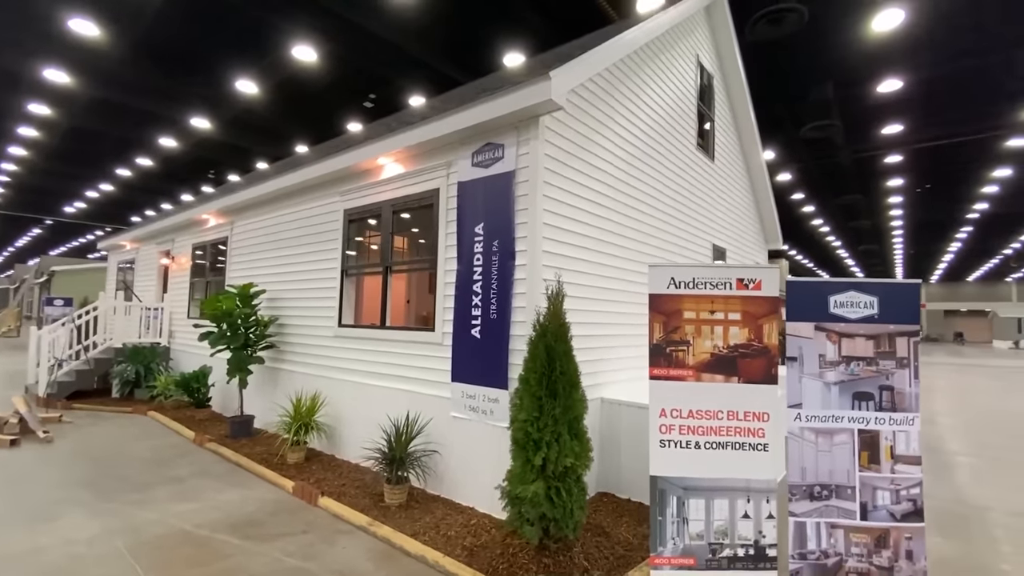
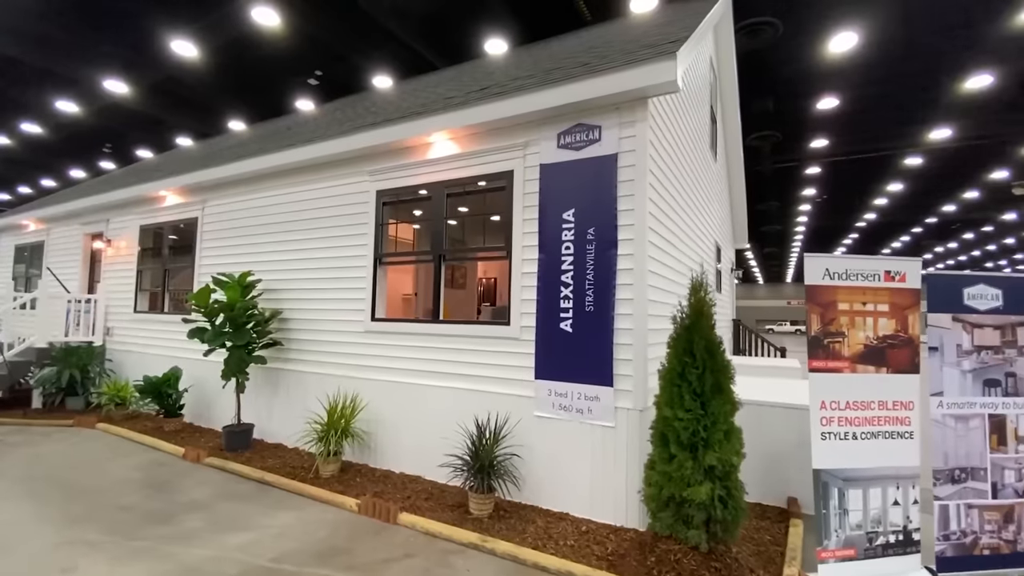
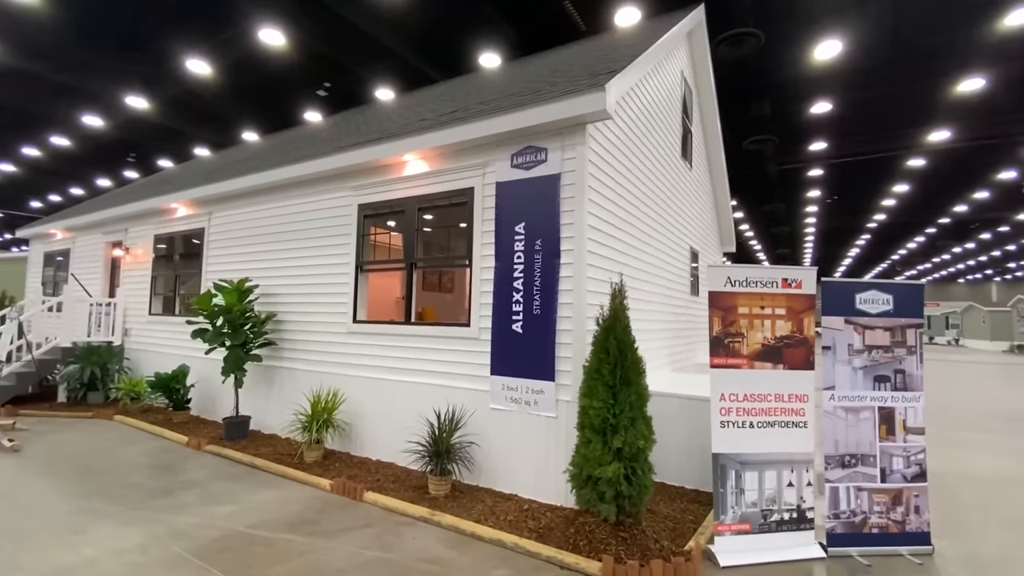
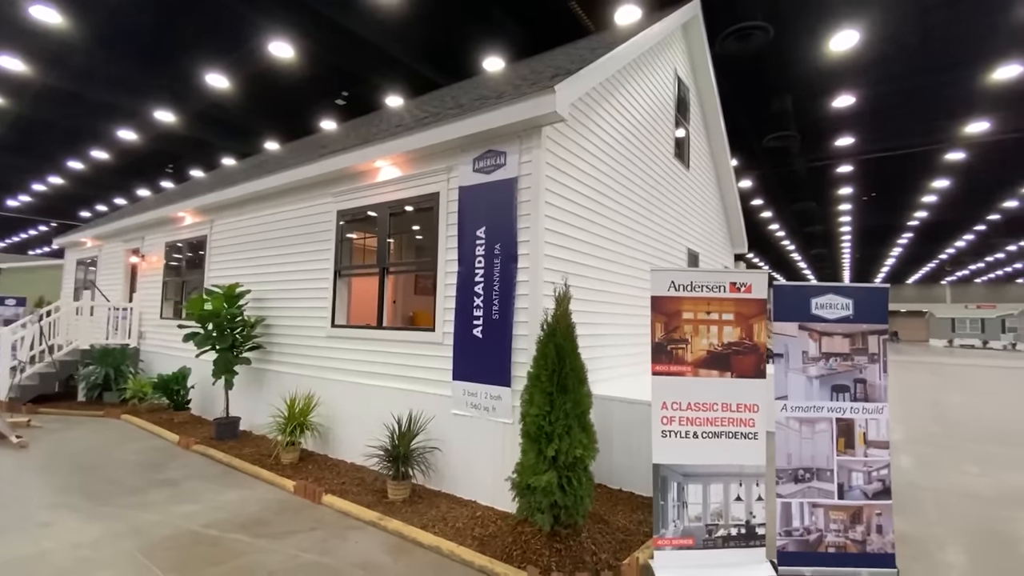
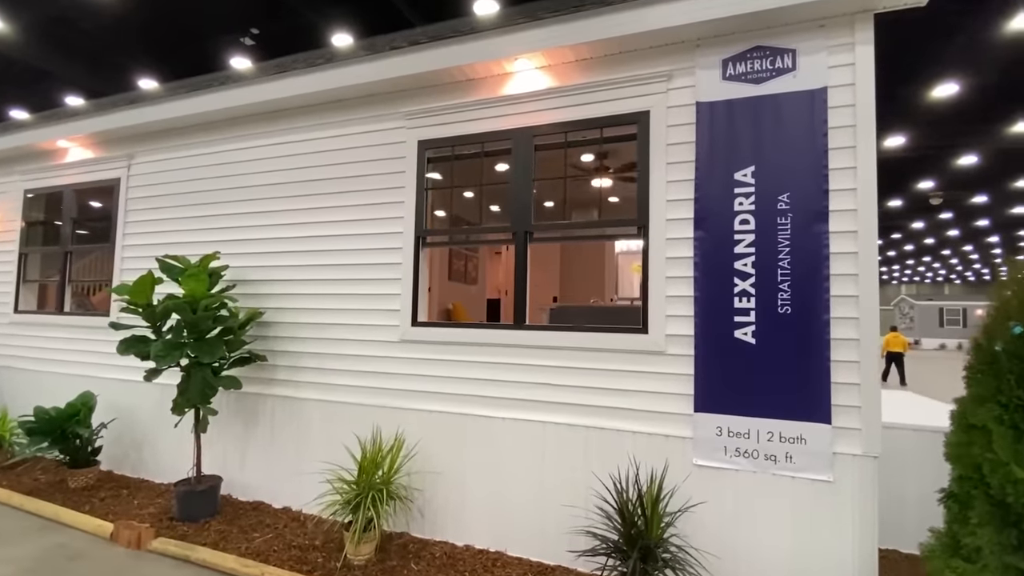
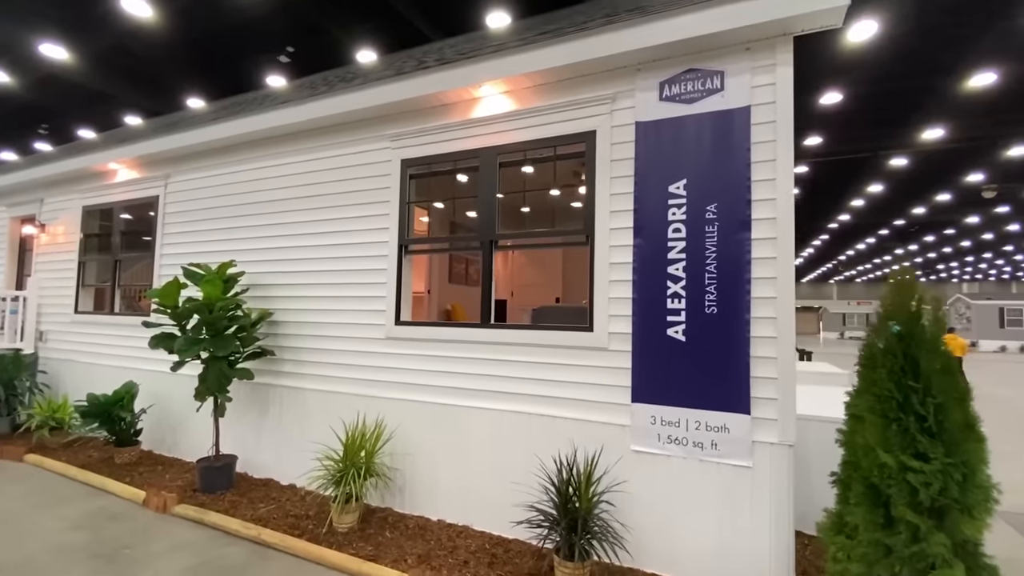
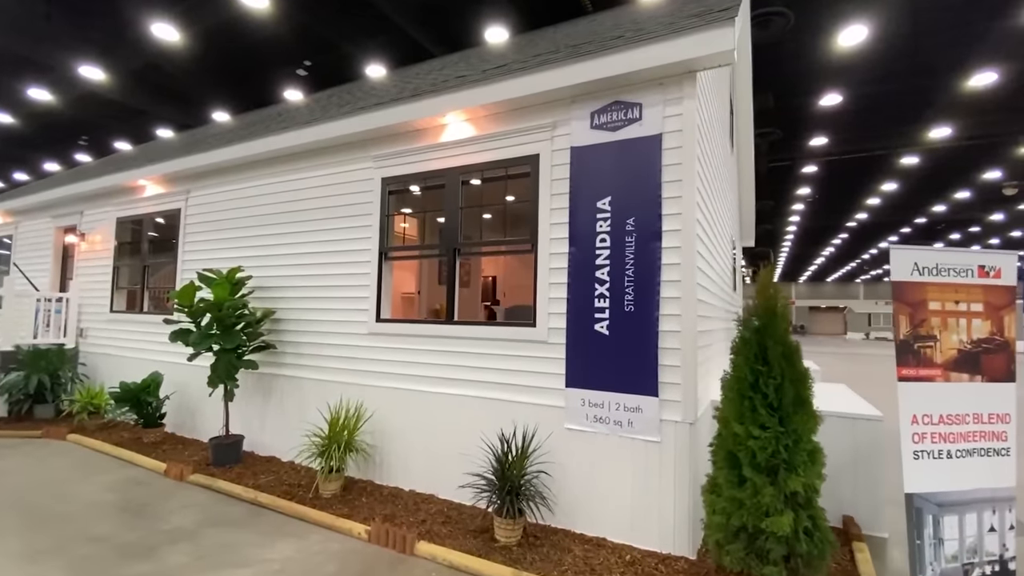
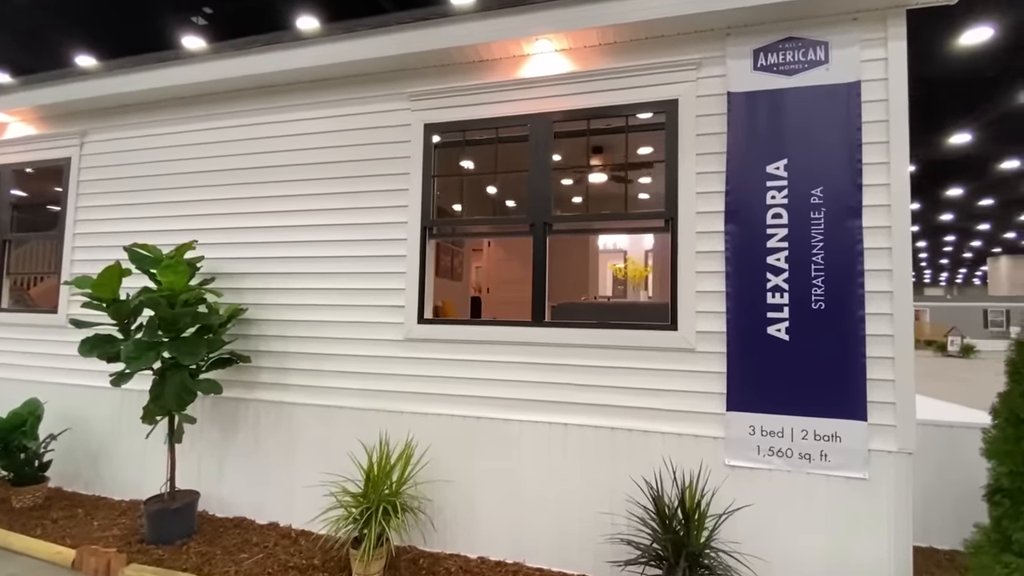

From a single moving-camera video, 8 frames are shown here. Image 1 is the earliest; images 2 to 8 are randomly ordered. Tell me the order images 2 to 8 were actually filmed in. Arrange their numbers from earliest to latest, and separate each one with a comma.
4, 3, 2, 7, 6, 5, 8
